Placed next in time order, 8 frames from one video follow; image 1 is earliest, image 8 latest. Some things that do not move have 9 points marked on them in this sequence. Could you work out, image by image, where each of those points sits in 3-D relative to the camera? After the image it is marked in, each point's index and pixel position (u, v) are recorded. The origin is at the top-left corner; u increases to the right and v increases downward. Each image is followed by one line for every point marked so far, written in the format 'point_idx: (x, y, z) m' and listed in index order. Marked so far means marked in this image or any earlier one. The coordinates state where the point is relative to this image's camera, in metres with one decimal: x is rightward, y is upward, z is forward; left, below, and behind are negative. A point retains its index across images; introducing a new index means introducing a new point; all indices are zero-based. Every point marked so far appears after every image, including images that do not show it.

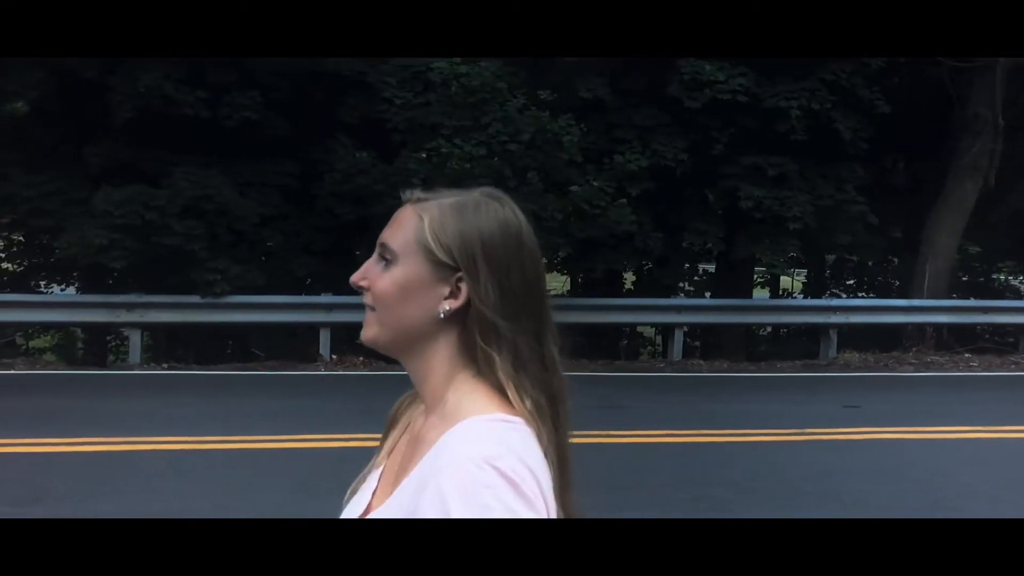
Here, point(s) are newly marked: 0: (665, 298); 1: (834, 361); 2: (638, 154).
0: (+1.7, -0.1, +11.0) m
1: (+3.9, -0.9, +11.3) m
2: (+1.4, +1.5, +10.5) m
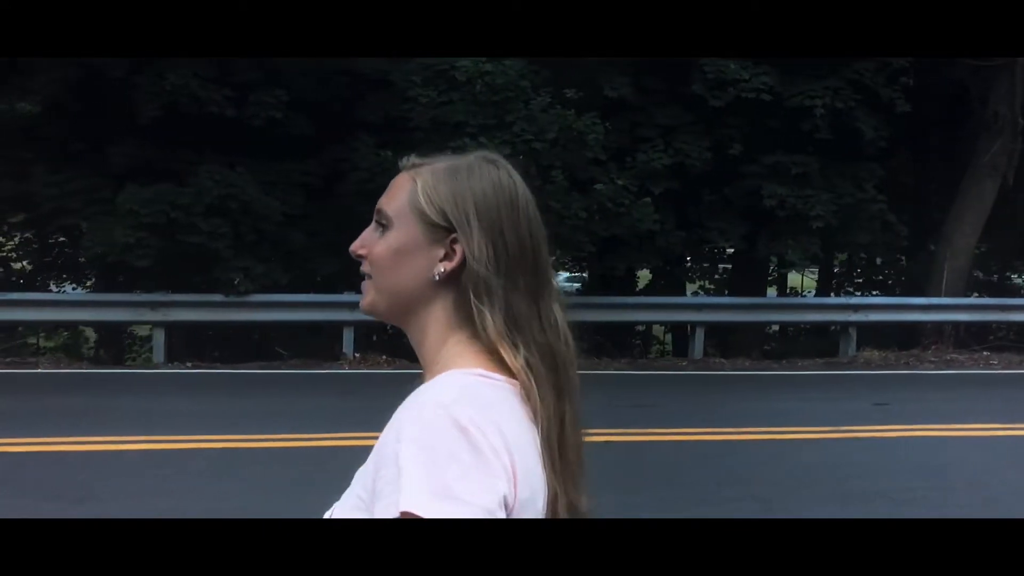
0: (+2.0, -0.1, +11.0) m
1: (+4.1, -0.9, +11.3) m
2: (+1.7, +1.5, +10.5) m
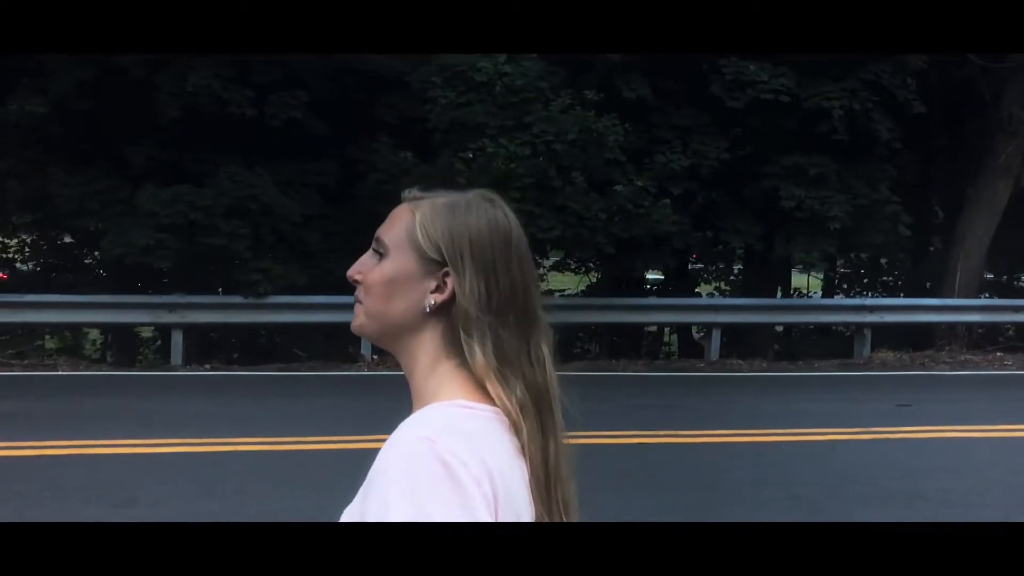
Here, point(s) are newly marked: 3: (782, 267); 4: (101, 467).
0: (+2.2, -0.1, +11.0) m
1: (+4.3, -0.9, +11.3) m
2: (+1.9, +1.5, +10.5) m
3: (+3.2, +0.3, +11.7) m
4: (-2.6, -1.1, +5.9) m
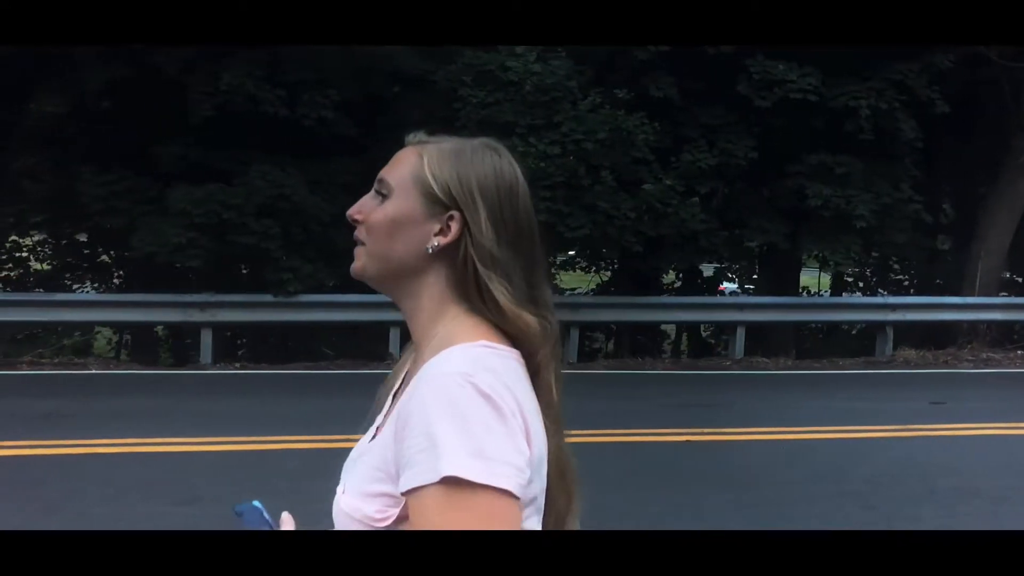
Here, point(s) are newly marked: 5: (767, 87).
0: (+2.5, -0.1, +11.1) m
1: (+4.6, -0.9, +11.4) m
2: (+2.2, +1.5, +10.6) m
3: (+3.5, +0.3, +11.7) m
4: (-2.3, -1.1, +5.9) m
5: (+2.9, +2.3, +10.6) m
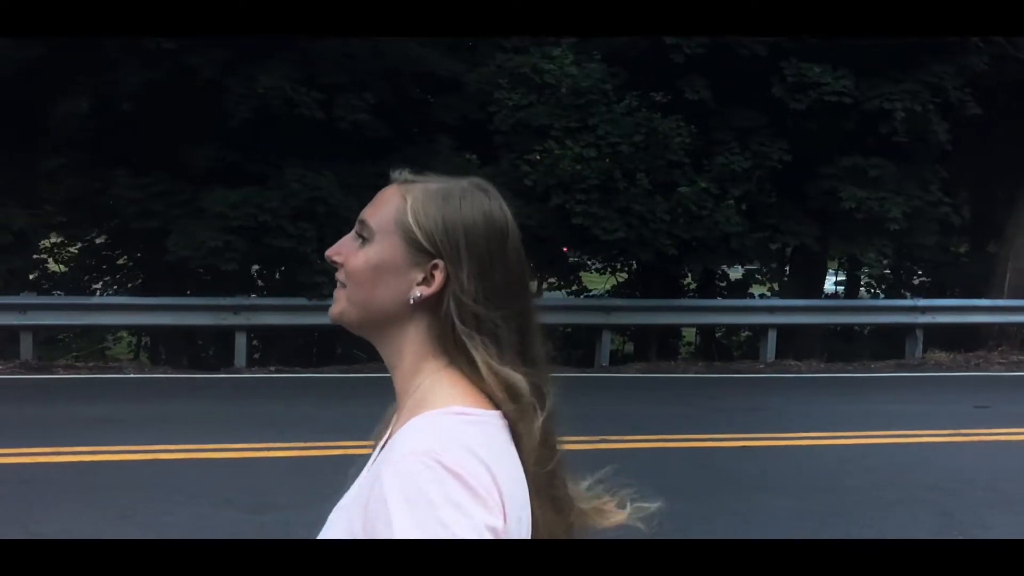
0: (+2.9, -0.1, +11.0) m
1: (+5.0, -0.9, +11.4) m
2: (+2.6, +1.5, +10.5) m
3: (+3.8, +0.3, +11.7) m
4: (-1.9, -1.2, +5.9) m
5: (+3.3, +2.2, +10.6) m
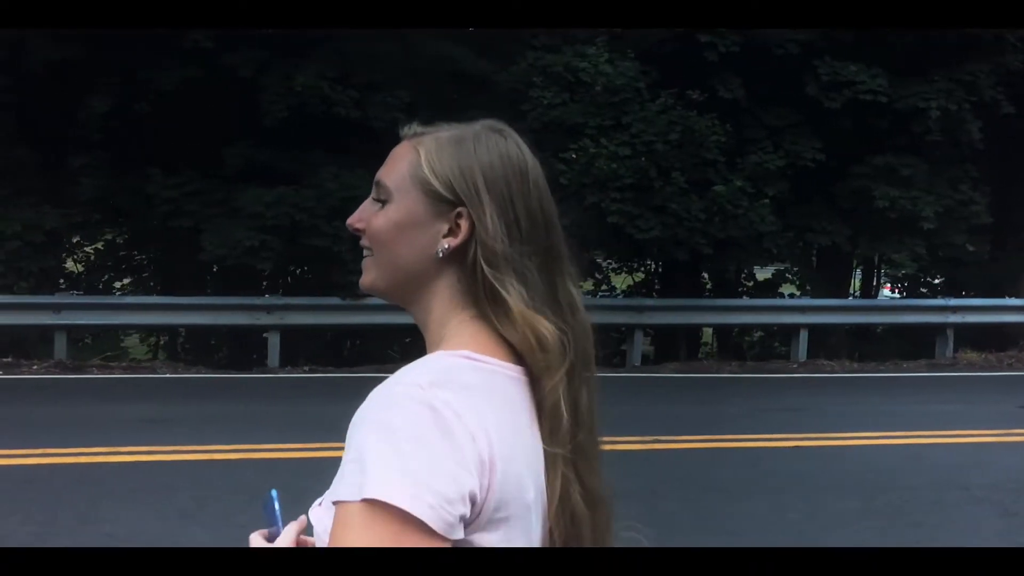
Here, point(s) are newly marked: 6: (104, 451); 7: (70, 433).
0: (+3.3, -0.1, +11.0) m
1: (+5.4, -0.9, +11.3) m
2: (+2.9, +1.5, +10.5) m
3: (+4.2, +0.3, +11.6) m
4: (-1.5, -1.2, +5.8) m
5: (+3.6, +2.2, +10.5) m
6: (-2.8, -1.1, +6.3) m
7: (-3.2, -1.1, +6.9) m
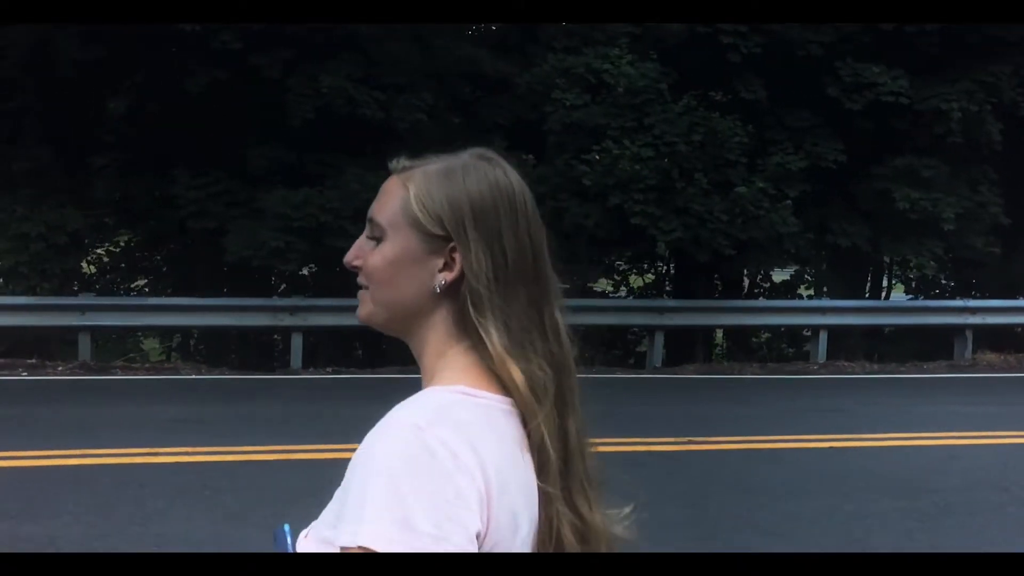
0: (+3.5, -0.1, +11.0) m
1: (+5.6, -0.9, +11.3) m
2: (+3.2, +1.5, +10.5) m
3: (+4.5, +0.3, +11.6) m
4: (-1.3, -1.2, +5.8) m
5: (+3.9, +2.2, +10.5) m
6: (-2.5, -1.1, +6.3) m
7: (-3.0, -1.1, +6.9) m
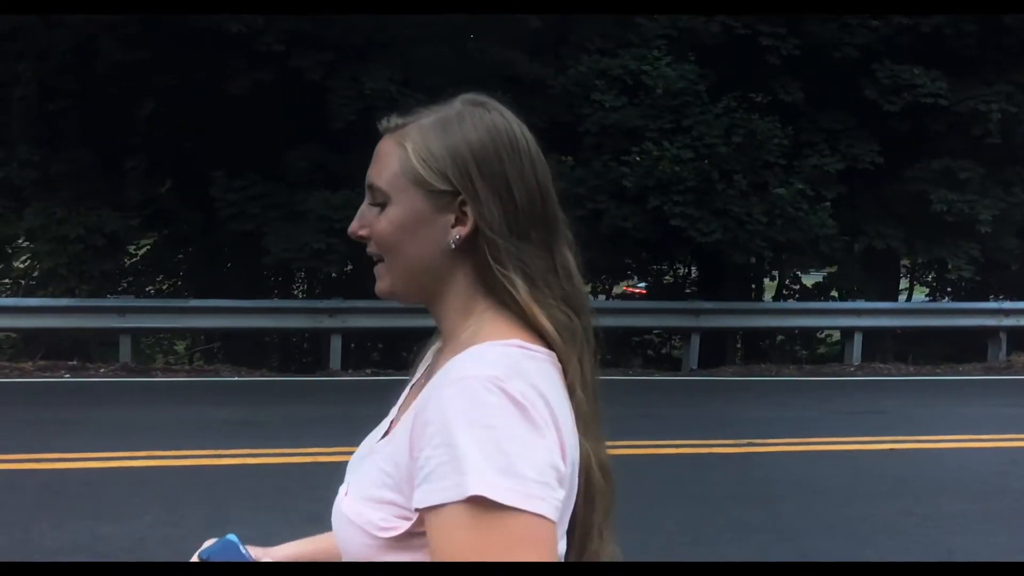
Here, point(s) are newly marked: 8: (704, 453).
0: (+3.9, -0.2, +11.0) m
1: (+6.1, -0.9, +11.3) m
2: (+3.6, +1.5, +10.5) m
3: (+4.9, +0.2, +11.6) m
4: (-0.8, -1.2, +5.8) m
5: (+4.3, +2.2, +10.5) m
6: (-2.1, -1.1, +6.3) m
7: (-2.6, -1.1, +6.9) m
8: (+1.4, -1.2, +6.8) m
